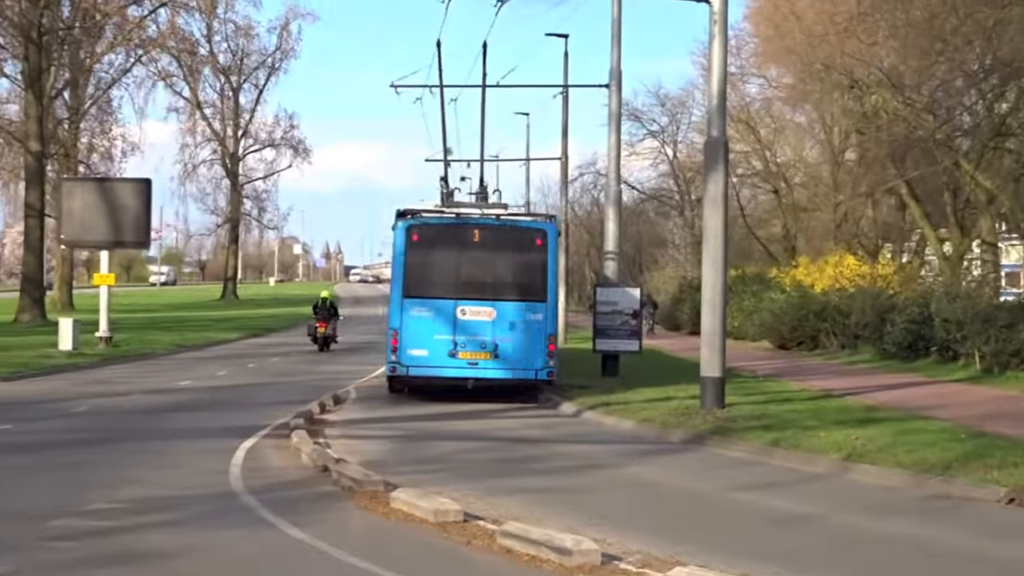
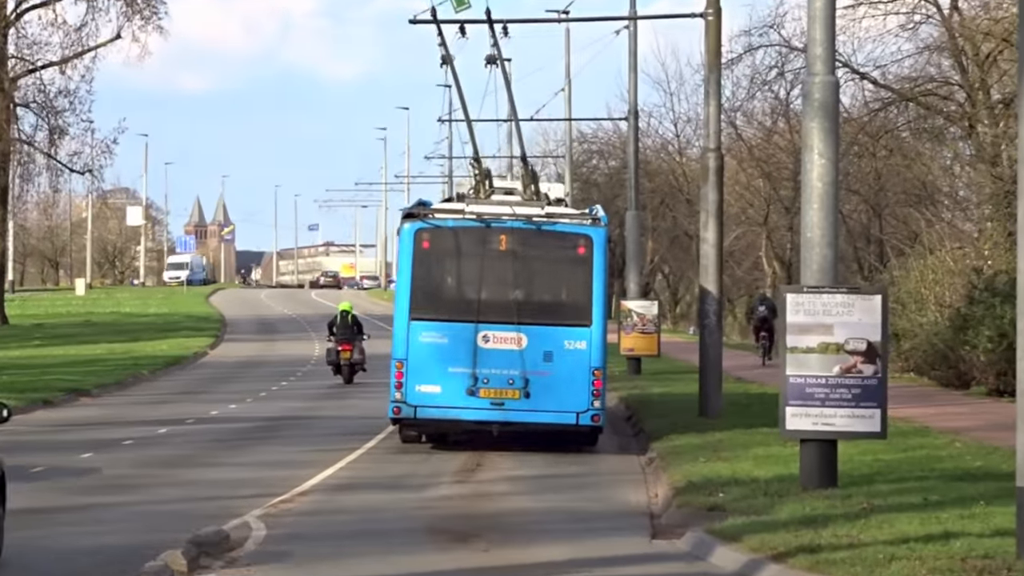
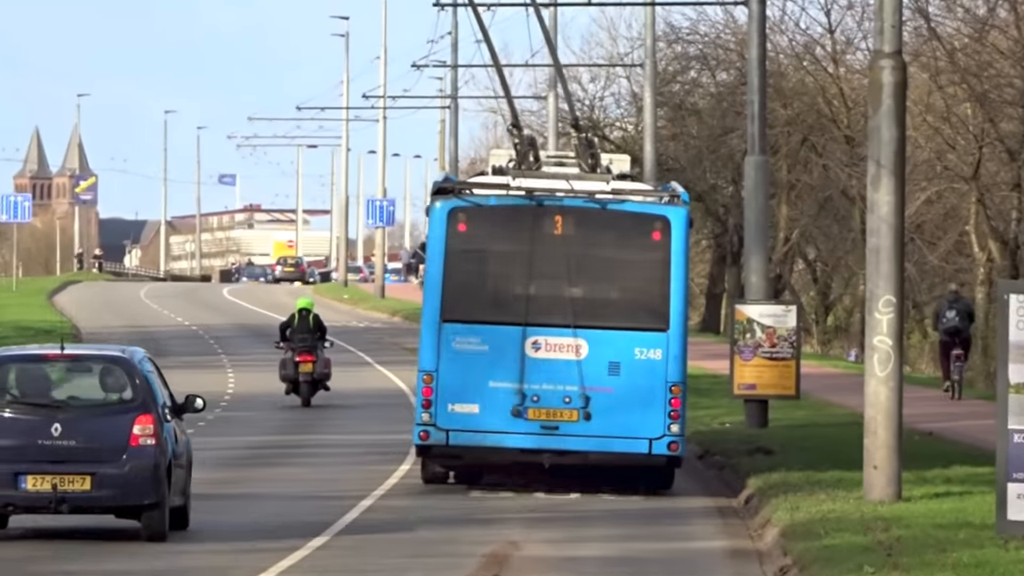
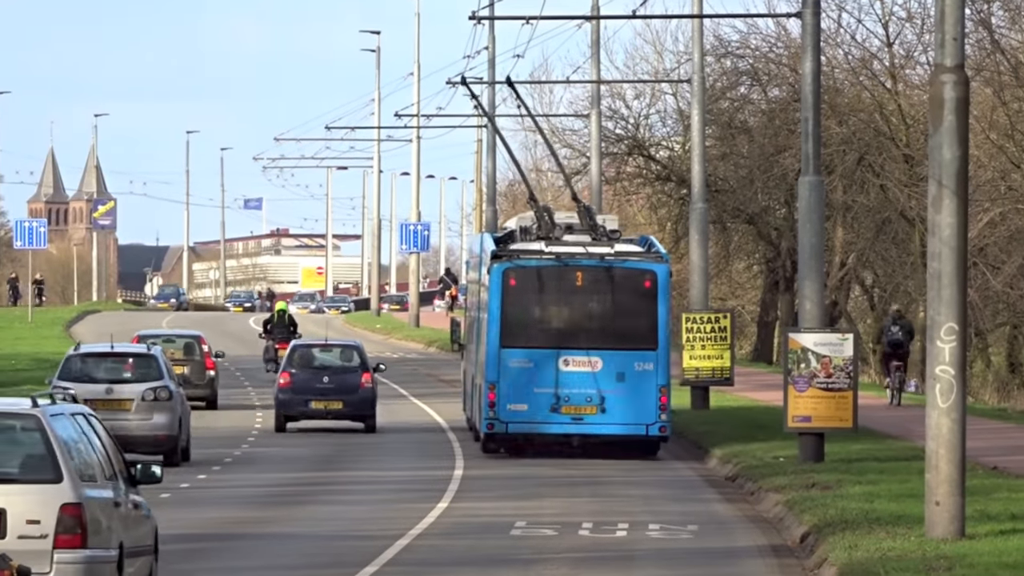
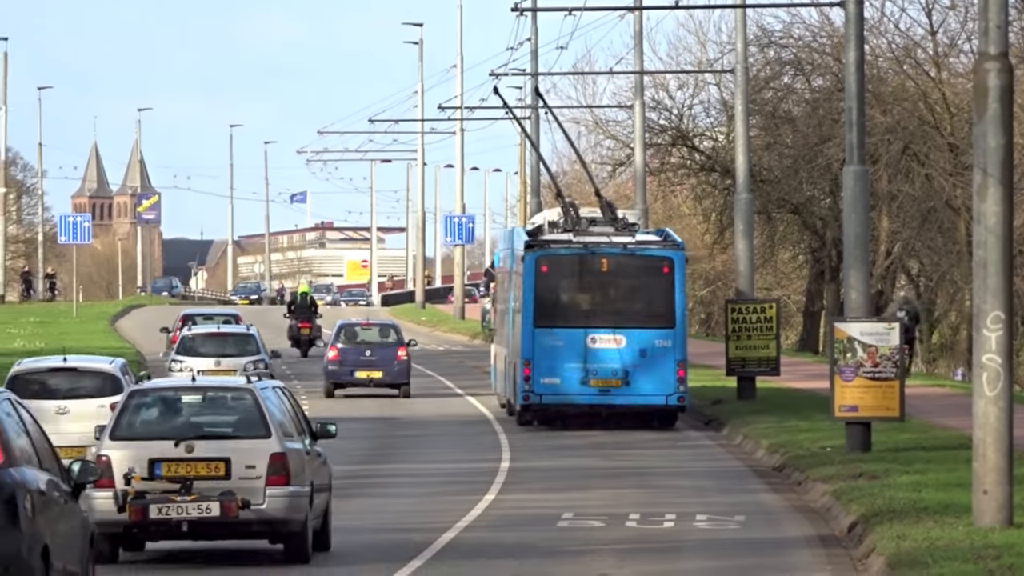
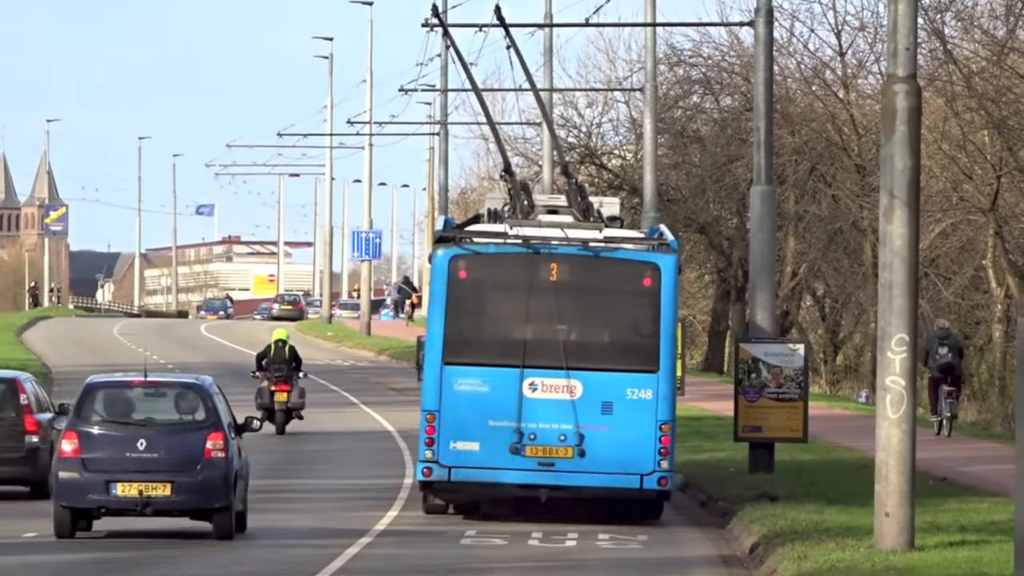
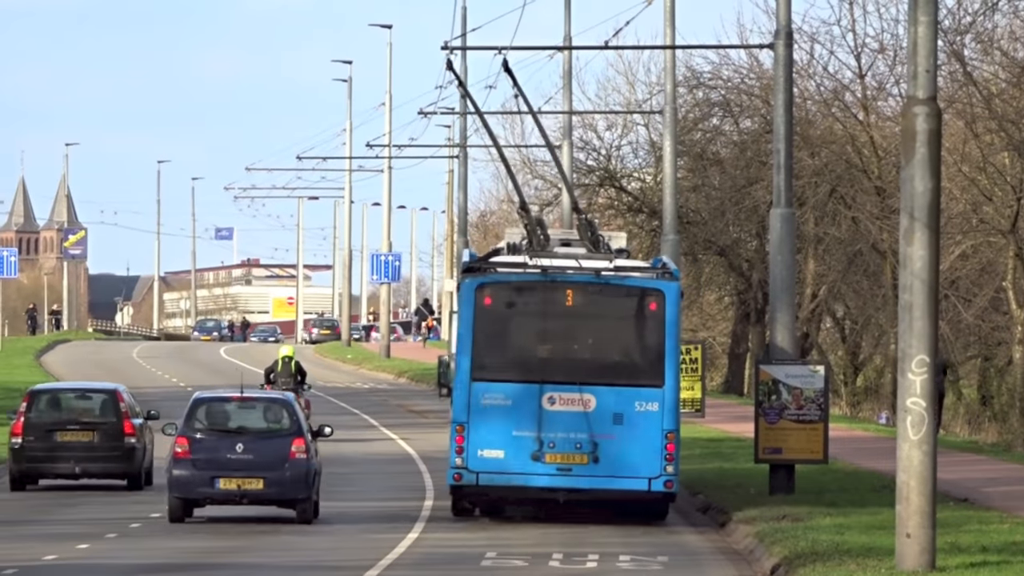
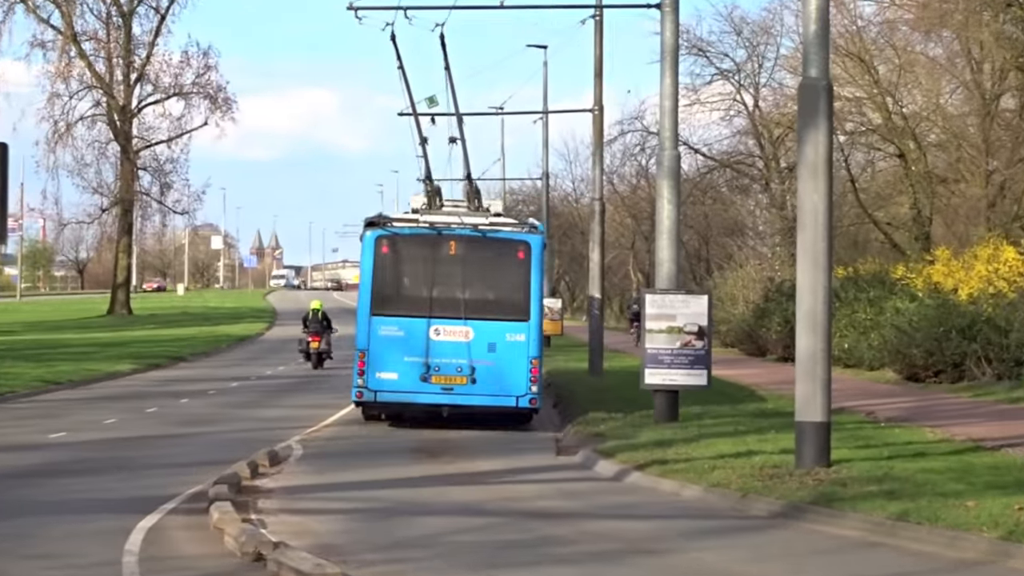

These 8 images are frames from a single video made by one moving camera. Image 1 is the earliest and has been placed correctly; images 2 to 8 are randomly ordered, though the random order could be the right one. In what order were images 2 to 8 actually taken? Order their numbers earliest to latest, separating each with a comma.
8, 2, 3, 6, 7, 4, 5
